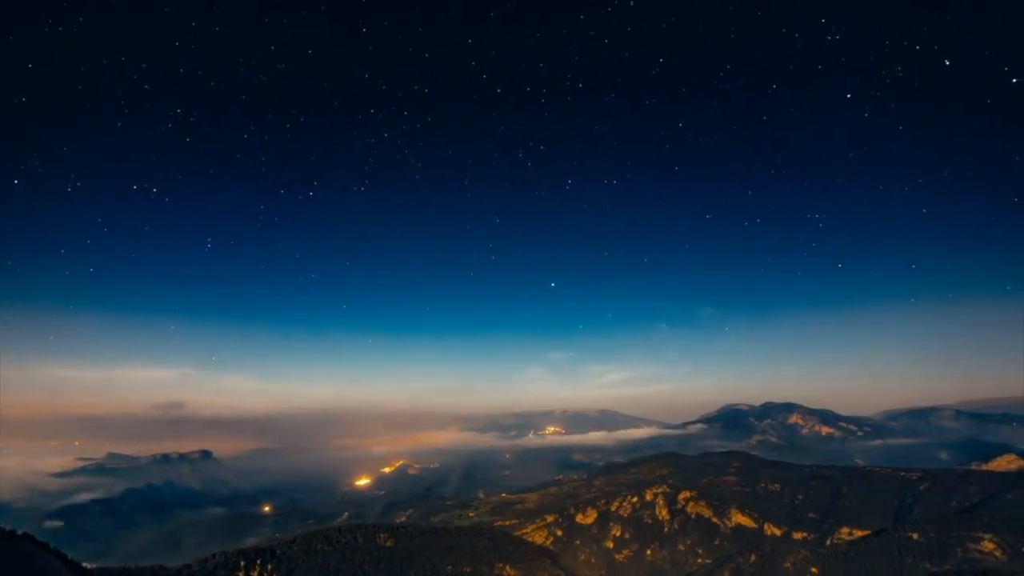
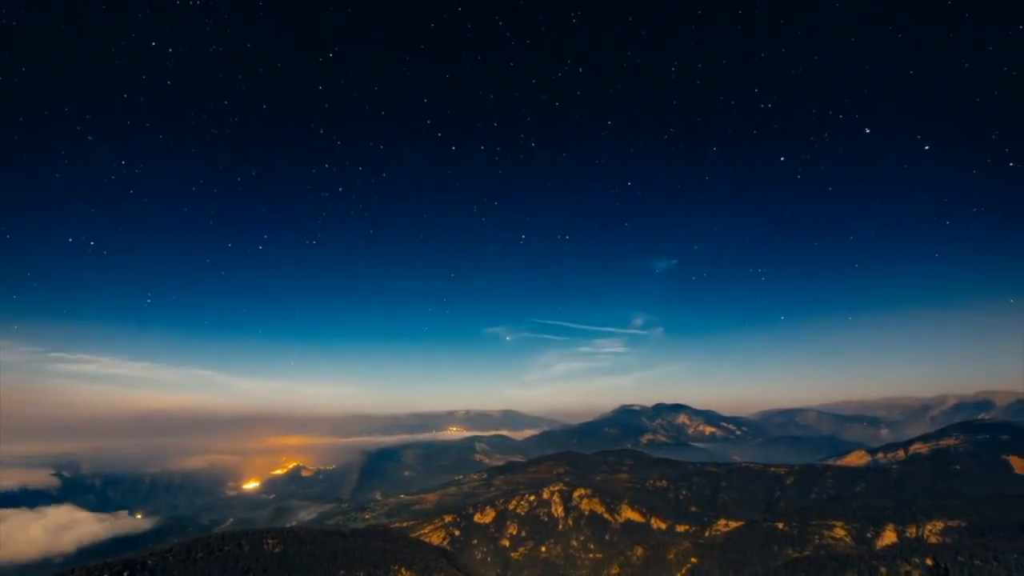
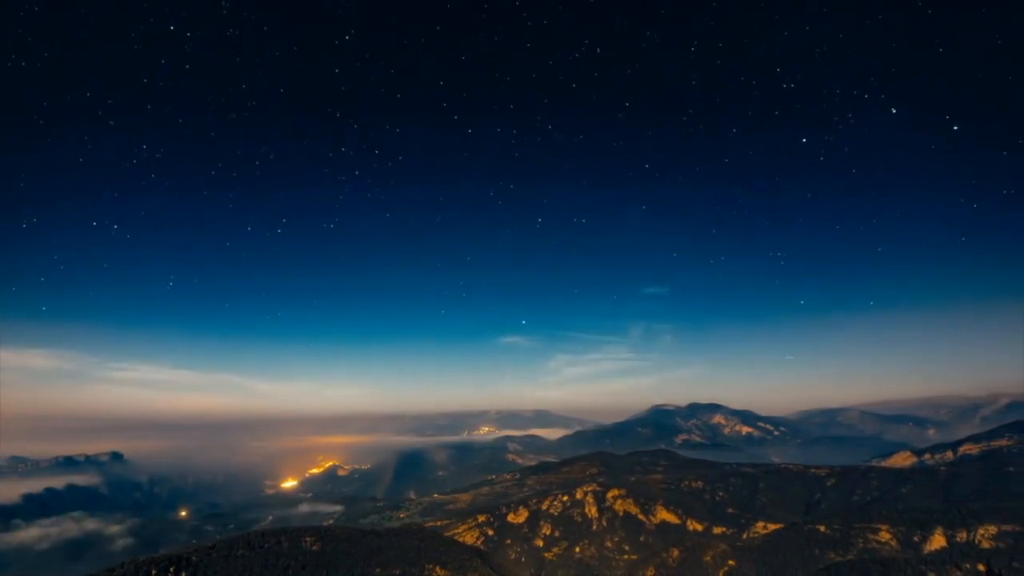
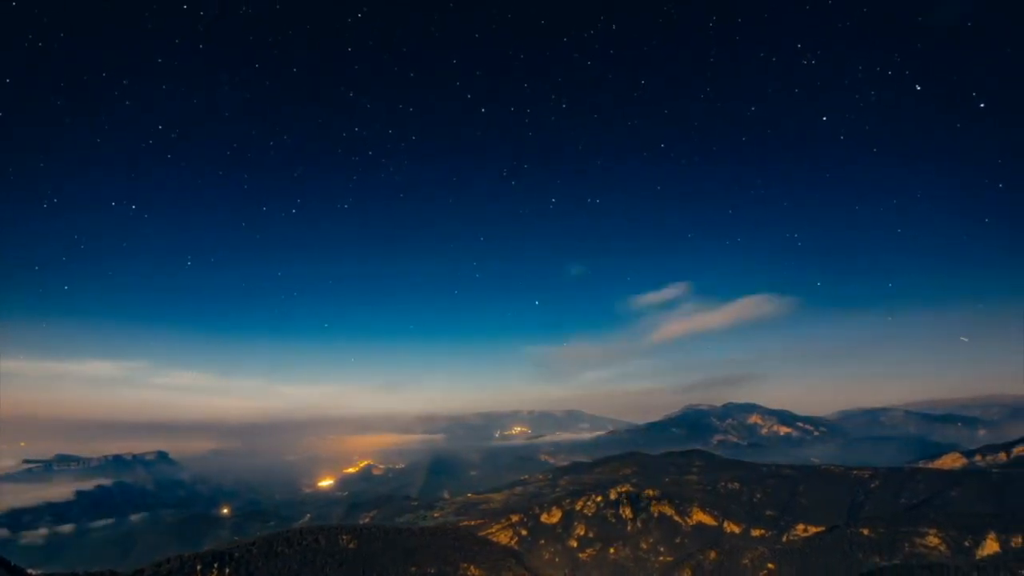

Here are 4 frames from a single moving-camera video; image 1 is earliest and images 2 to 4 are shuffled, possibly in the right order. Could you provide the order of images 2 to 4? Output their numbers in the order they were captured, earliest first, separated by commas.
4, 3, 2
